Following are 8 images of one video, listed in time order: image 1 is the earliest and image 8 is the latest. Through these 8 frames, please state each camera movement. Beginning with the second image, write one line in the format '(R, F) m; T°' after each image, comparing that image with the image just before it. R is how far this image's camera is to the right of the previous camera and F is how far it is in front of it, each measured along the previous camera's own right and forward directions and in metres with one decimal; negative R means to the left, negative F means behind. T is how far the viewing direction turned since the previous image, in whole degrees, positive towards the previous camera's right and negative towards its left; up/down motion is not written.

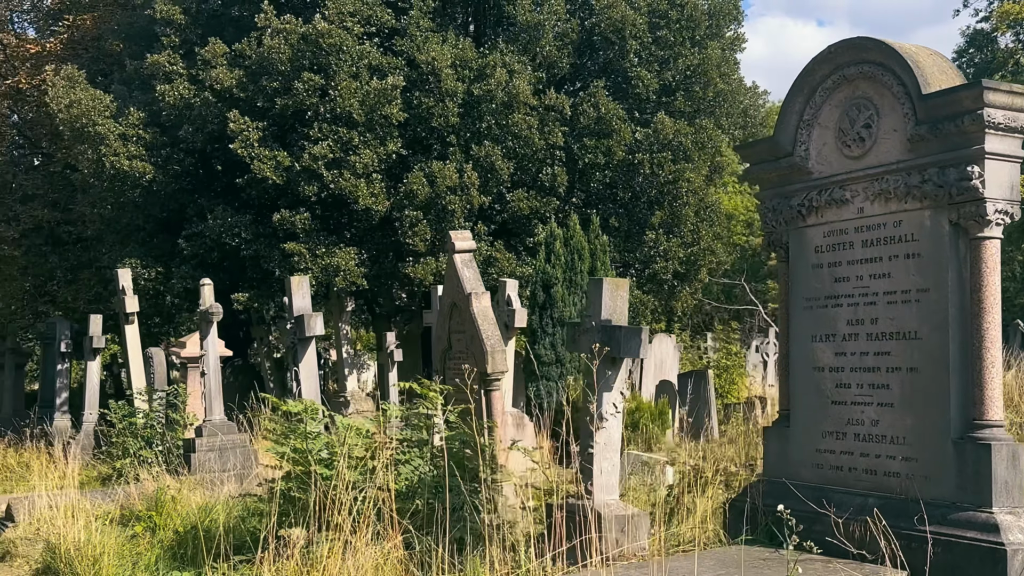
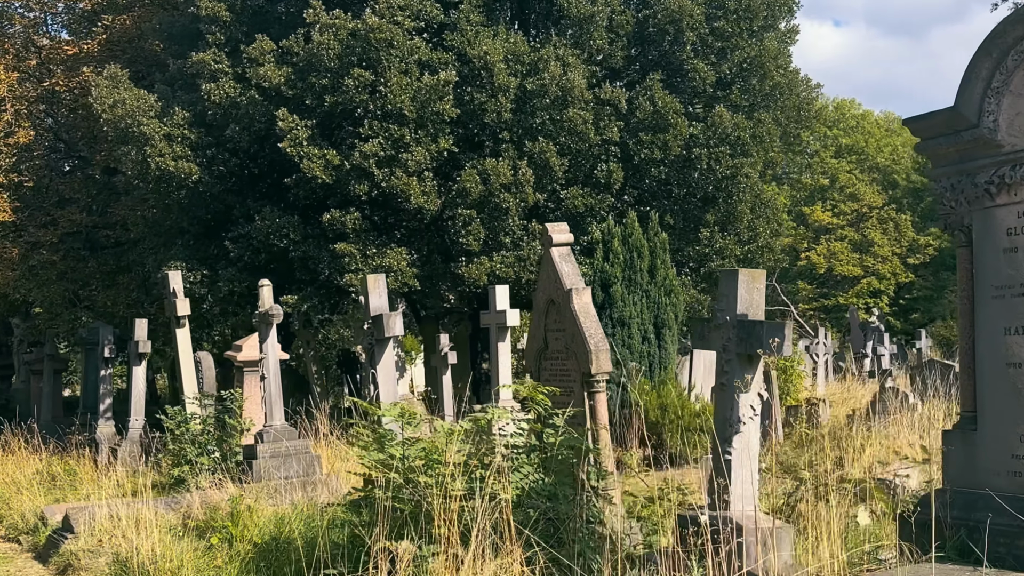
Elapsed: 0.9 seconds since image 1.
(-0.5, +0.4) m; -1°
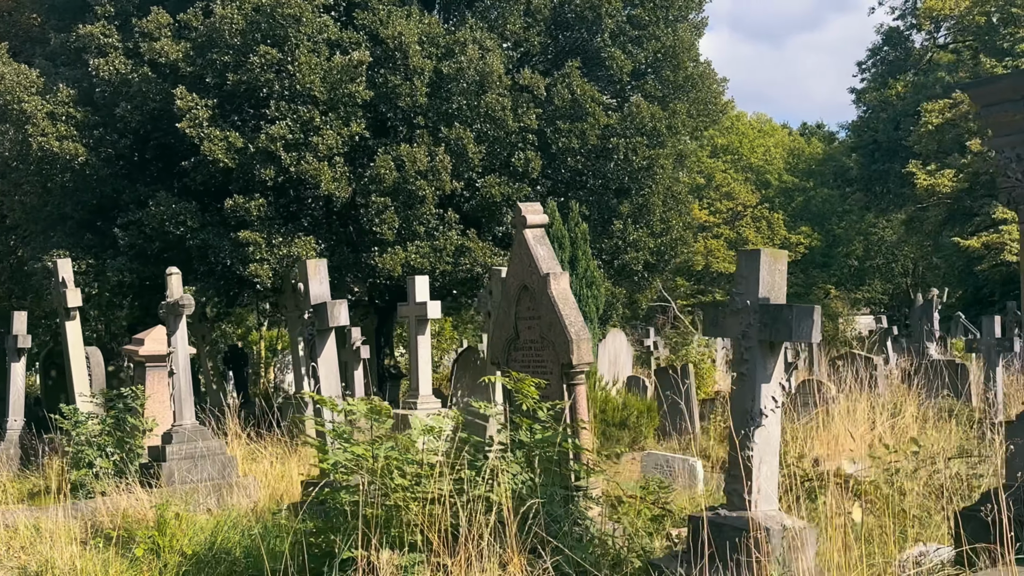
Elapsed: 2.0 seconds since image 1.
(-0.6, +0.5) m; +7°
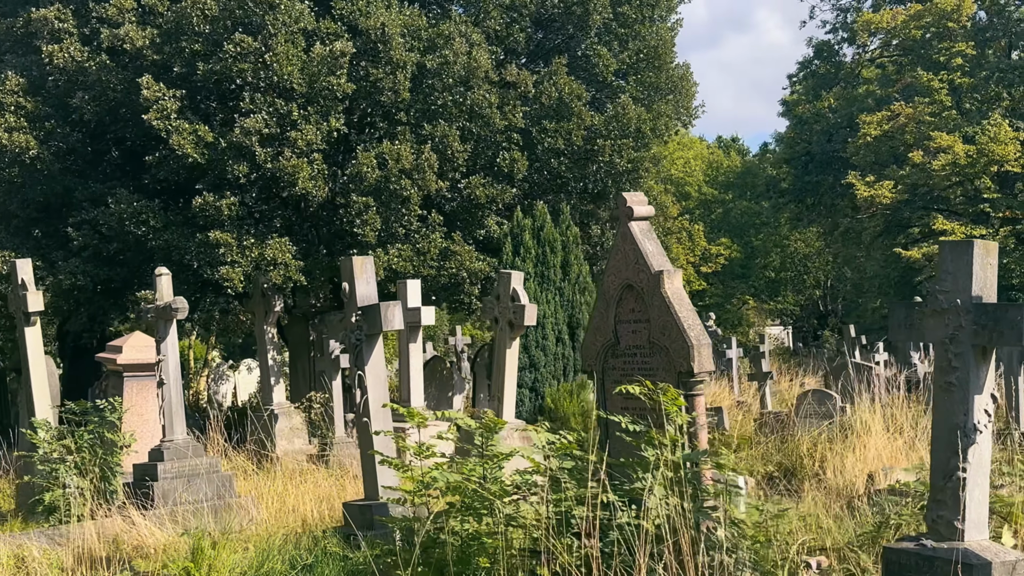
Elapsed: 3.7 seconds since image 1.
(-1.1, +0.6) m; +5°
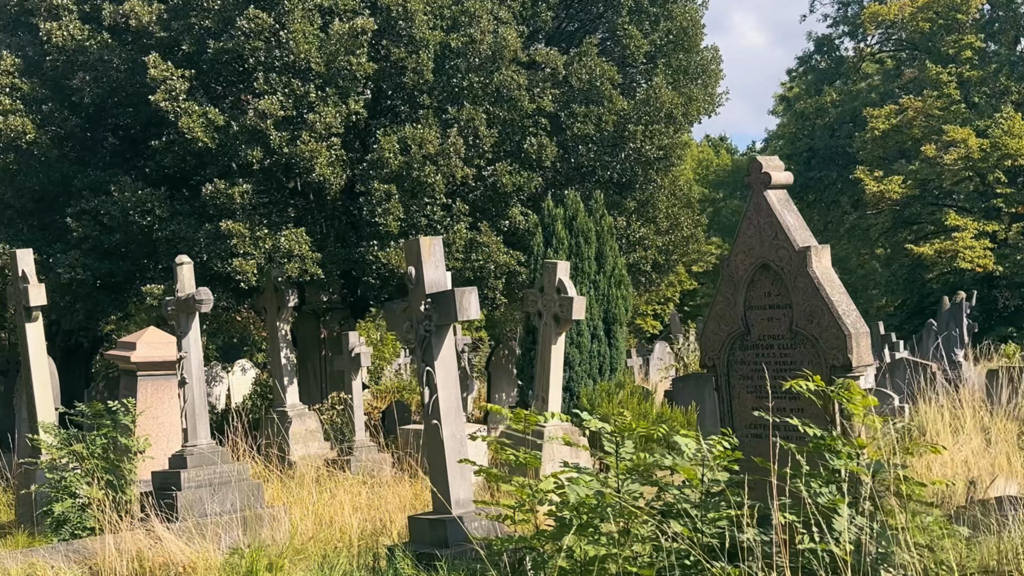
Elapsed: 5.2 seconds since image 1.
(-0.7, +0.8) m; +1°
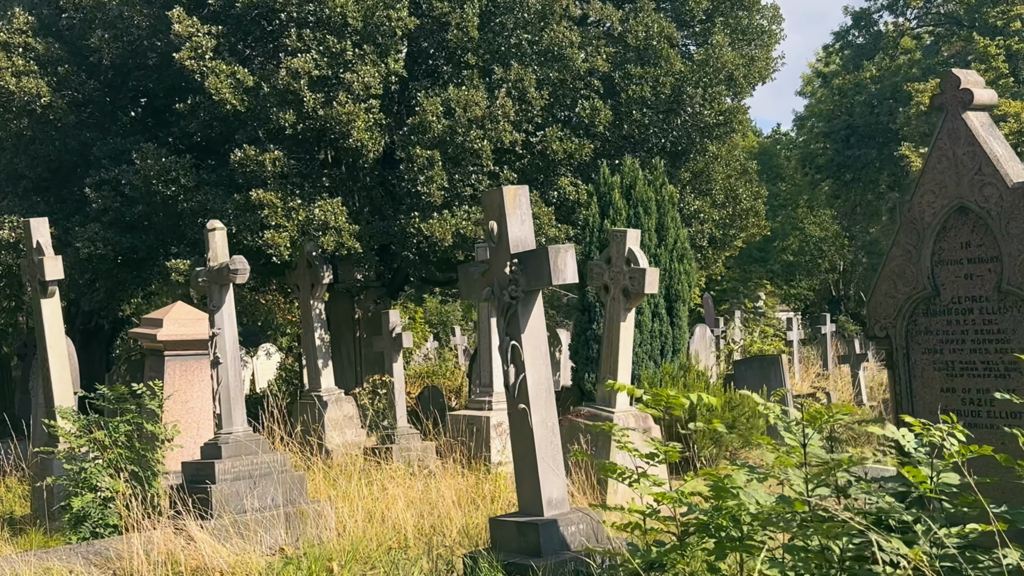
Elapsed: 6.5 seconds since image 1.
(-0.4, +1.0) m; -1°
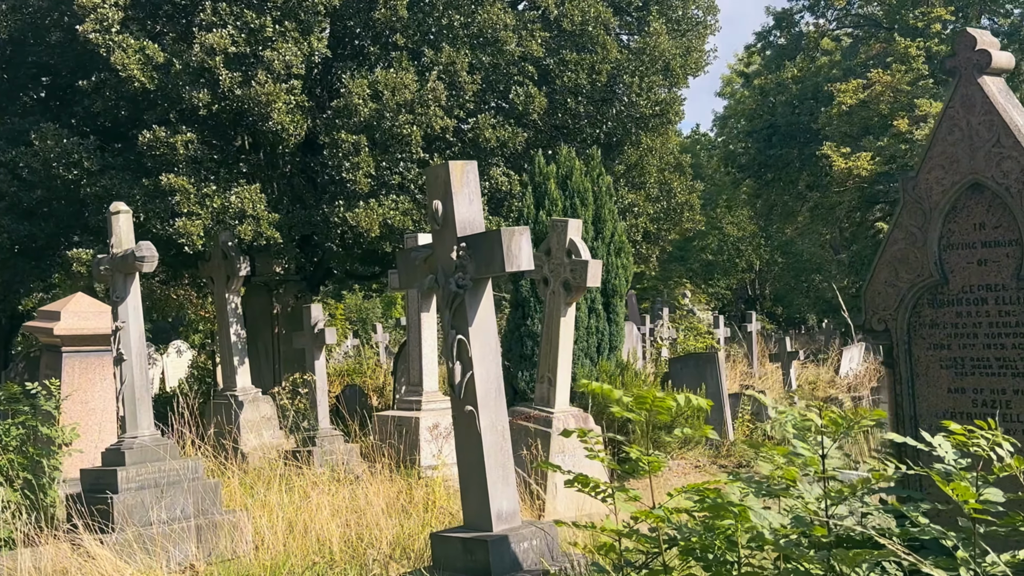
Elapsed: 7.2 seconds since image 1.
(-0.1, +0.6) m; +5°
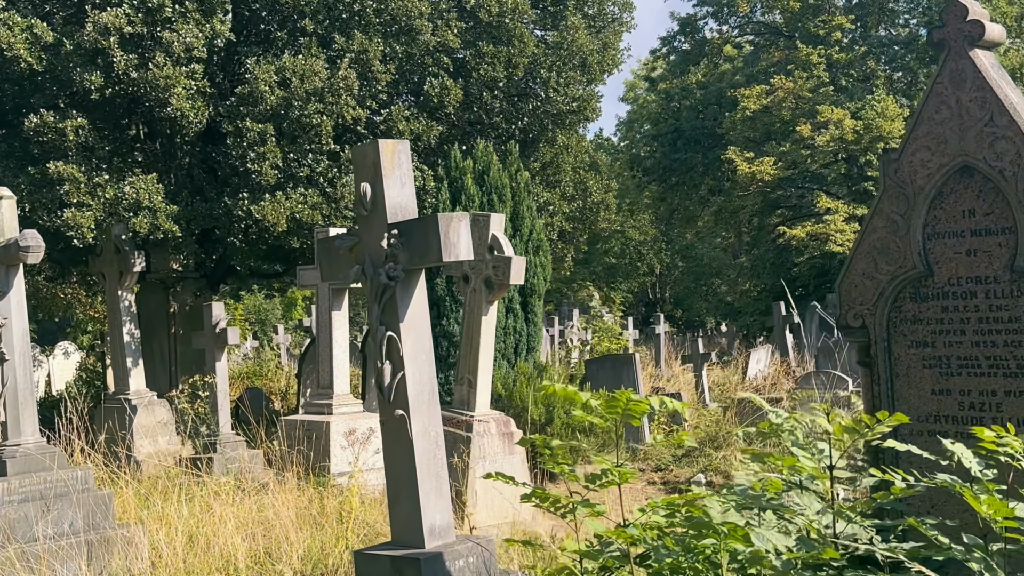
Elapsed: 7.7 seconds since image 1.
(-0.1, +0.4) m; +6°
